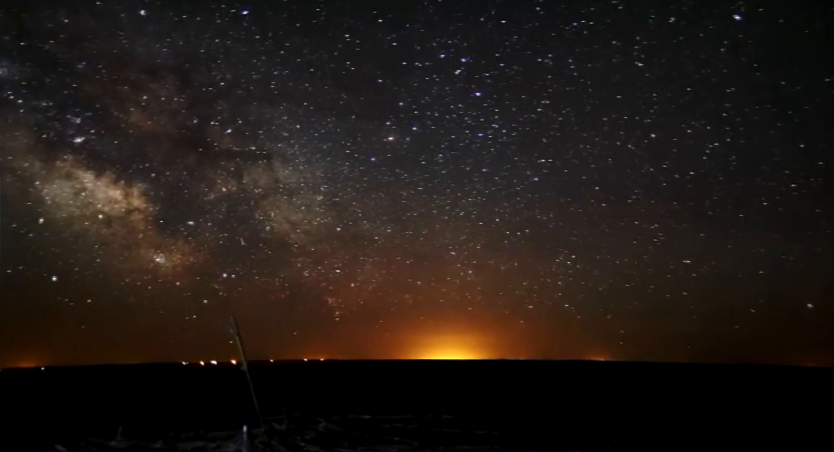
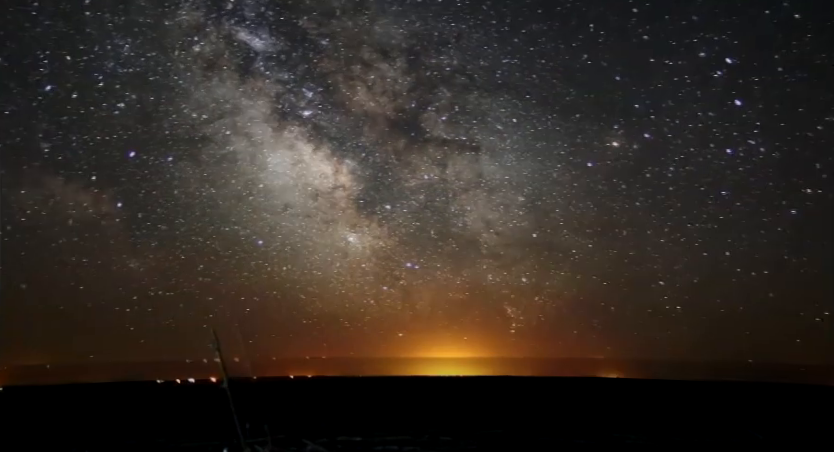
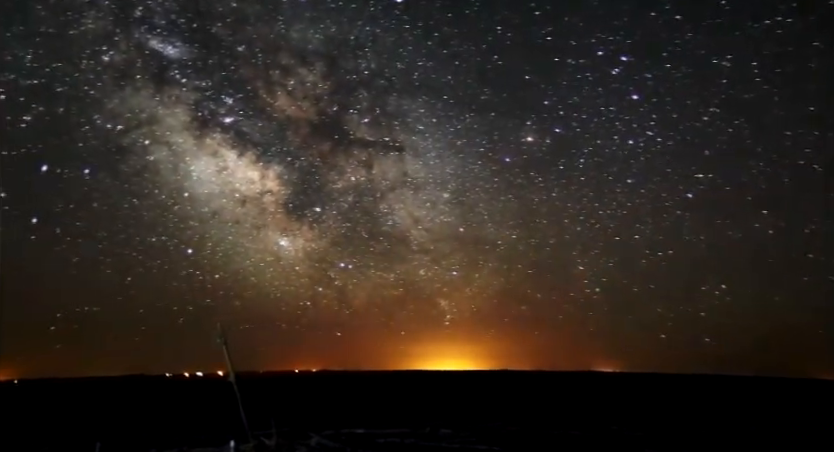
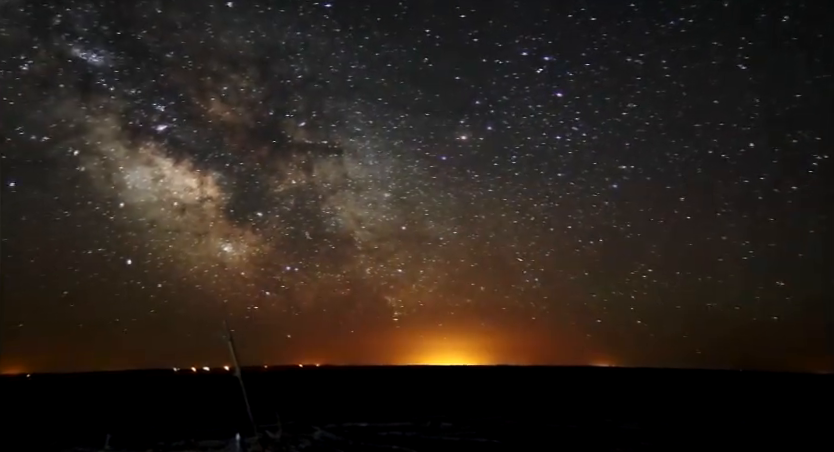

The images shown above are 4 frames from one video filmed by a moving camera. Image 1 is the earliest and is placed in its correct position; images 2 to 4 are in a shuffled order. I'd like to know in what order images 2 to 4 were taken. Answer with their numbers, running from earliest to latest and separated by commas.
4, 3, 2
